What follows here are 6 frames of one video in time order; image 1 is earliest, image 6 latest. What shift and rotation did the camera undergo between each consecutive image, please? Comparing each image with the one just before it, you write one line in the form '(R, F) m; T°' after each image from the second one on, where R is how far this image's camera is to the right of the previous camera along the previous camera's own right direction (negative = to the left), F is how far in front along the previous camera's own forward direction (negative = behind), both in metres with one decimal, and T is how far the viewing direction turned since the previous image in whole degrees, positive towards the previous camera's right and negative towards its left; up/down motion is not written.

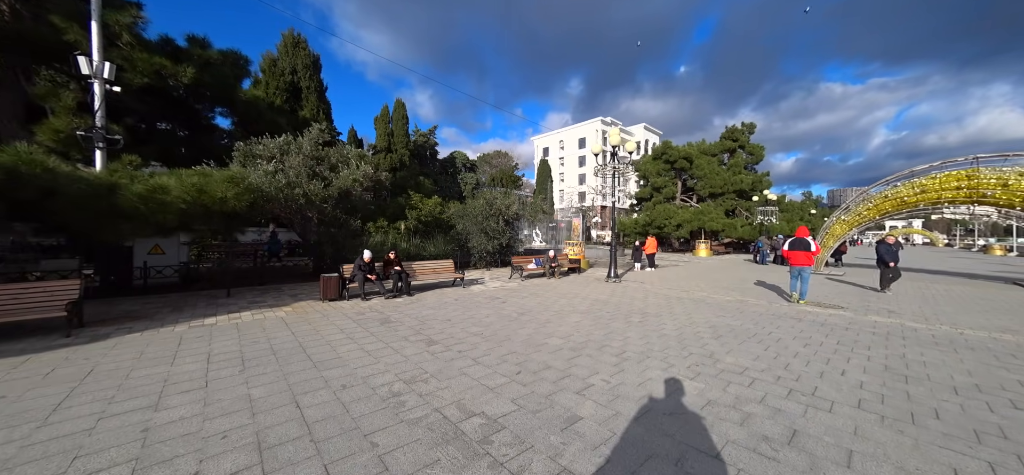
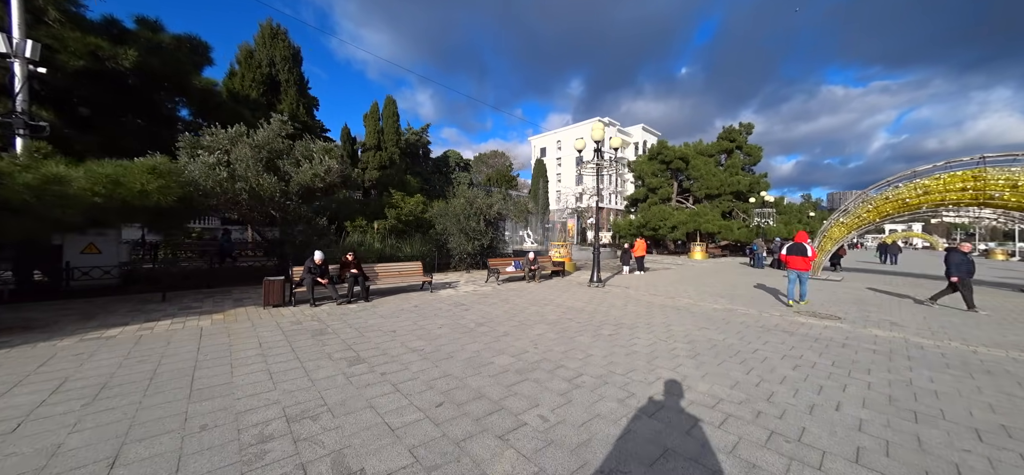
(+0.8, +0.7) m; 0°
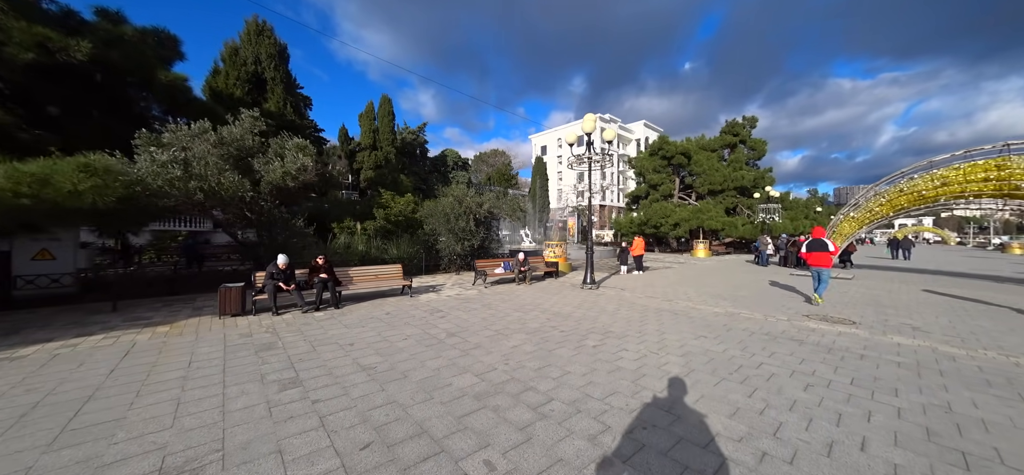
(+0.5, +0.6) m; -1°
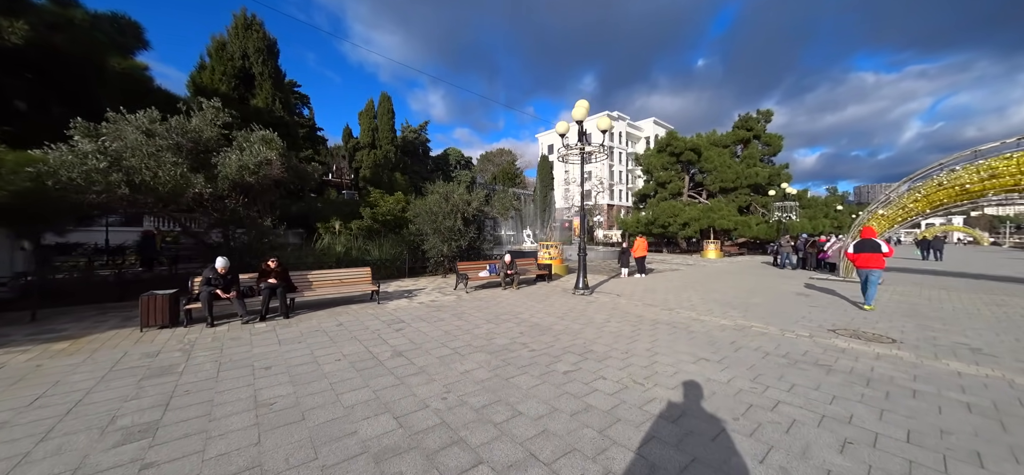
(+0.7, +1.0) m; -2°
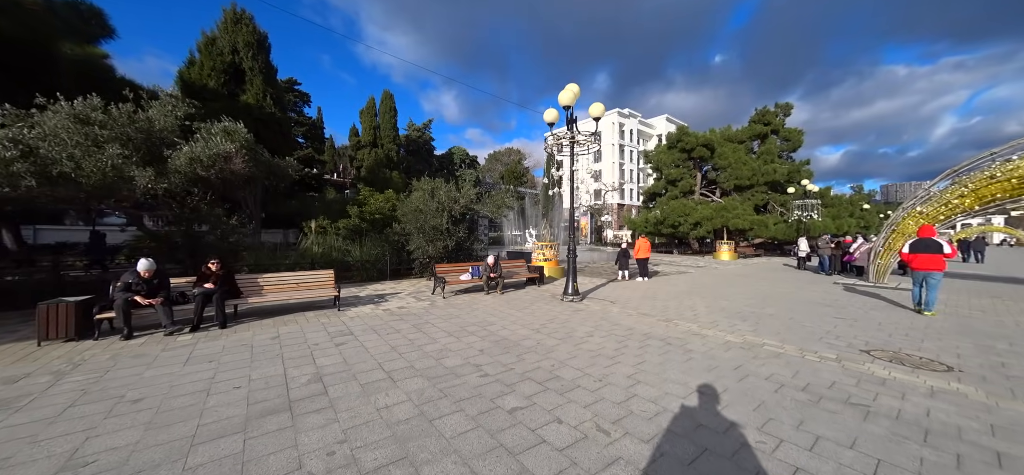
(+0.8, +1.0) m; -2°
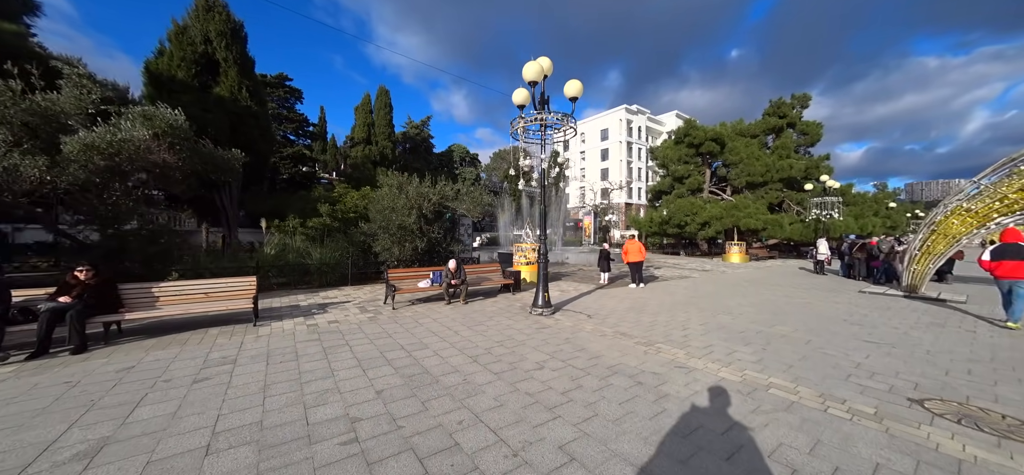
(+1.1, +1.3) m; -2°
